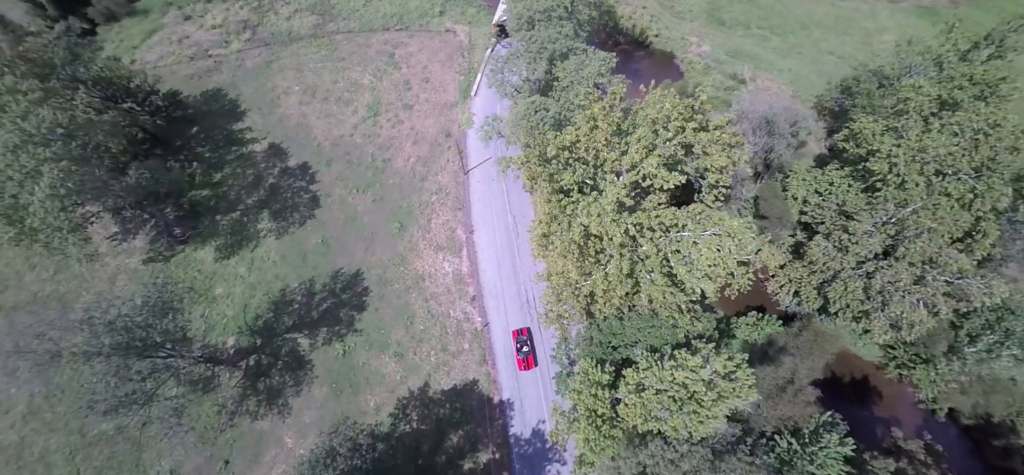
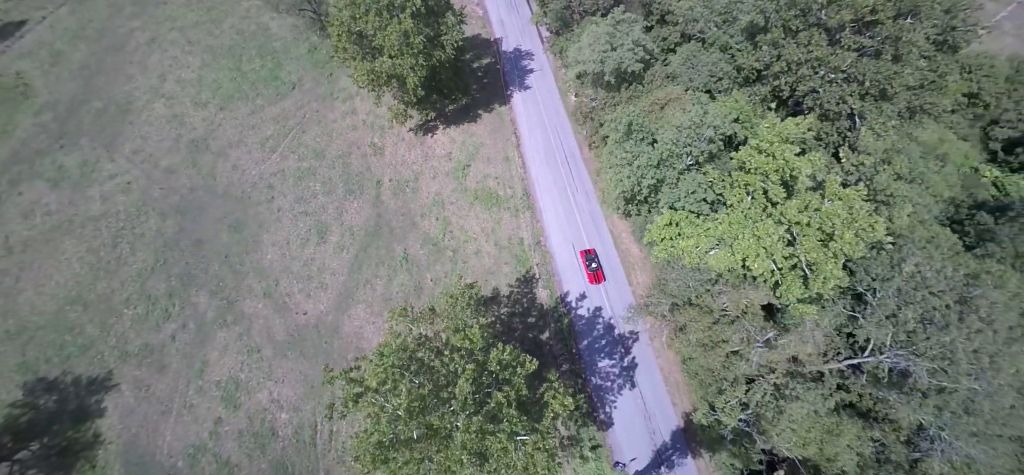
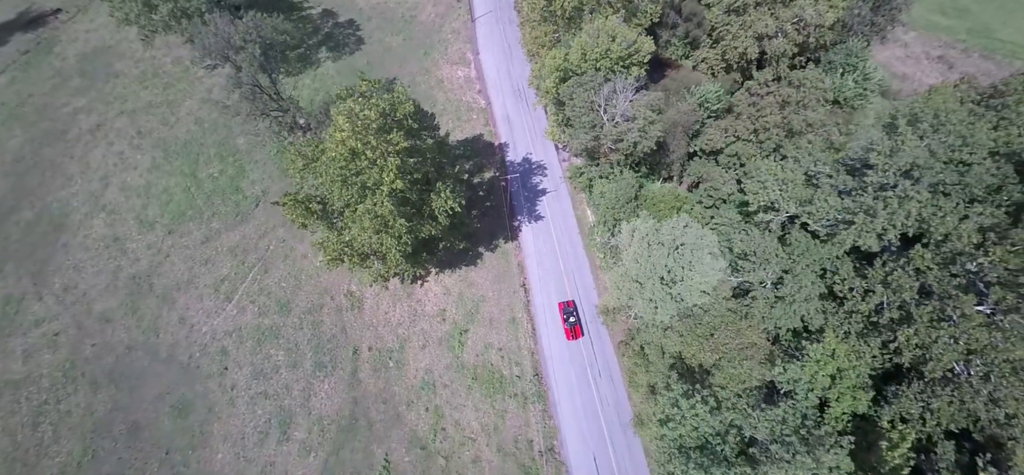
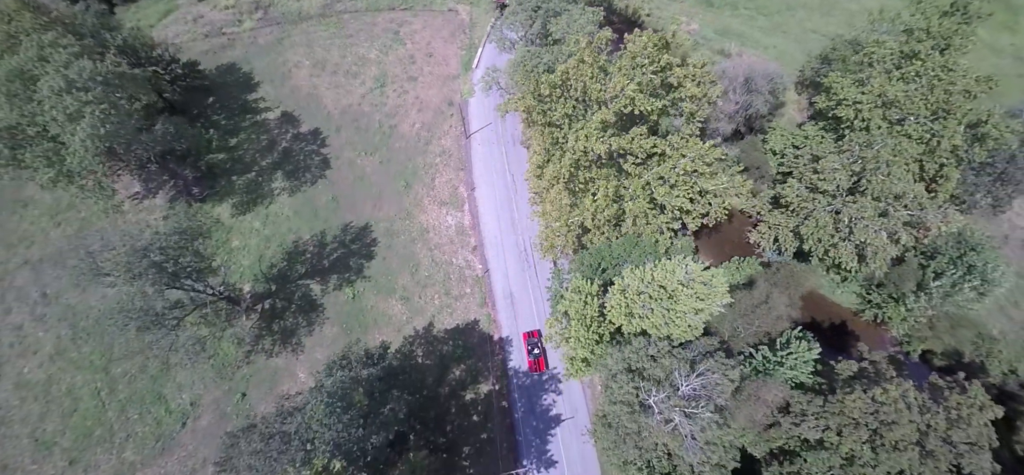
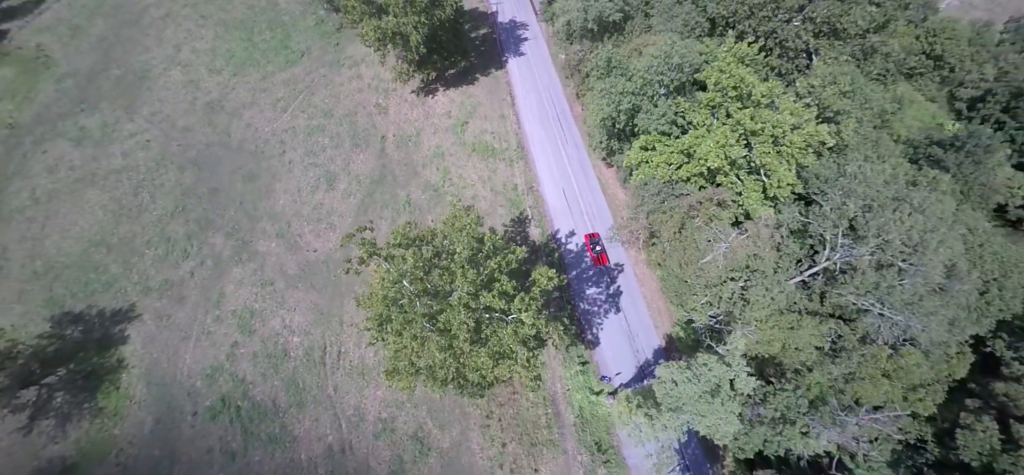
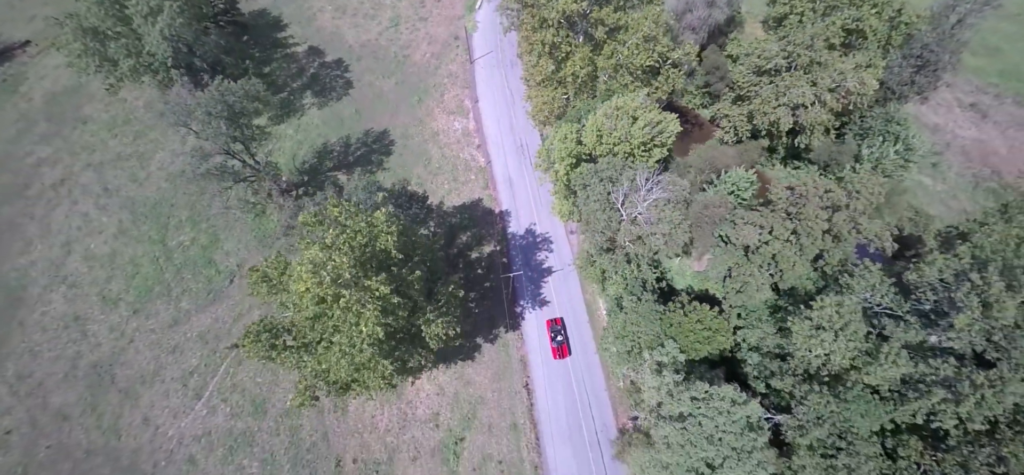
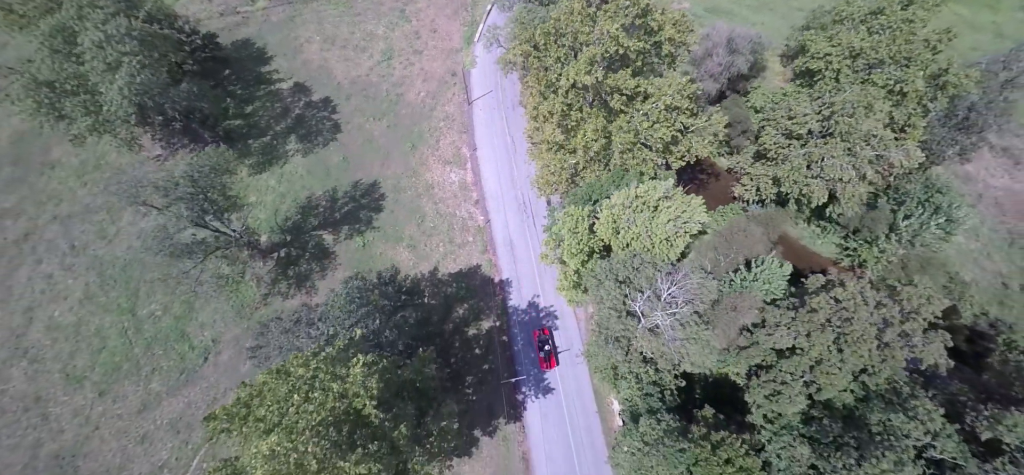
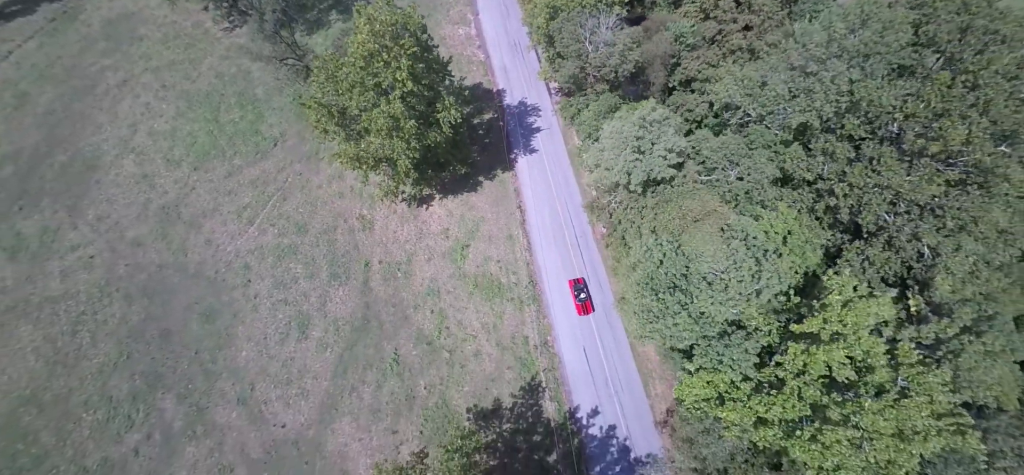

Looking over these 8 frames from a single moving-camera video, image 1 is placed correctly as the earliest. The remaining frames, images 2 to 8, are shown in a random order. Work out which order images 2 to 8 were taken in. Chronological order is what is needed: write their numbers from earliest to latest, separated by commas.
4, 7, 6, 3, 8, 2, 5
